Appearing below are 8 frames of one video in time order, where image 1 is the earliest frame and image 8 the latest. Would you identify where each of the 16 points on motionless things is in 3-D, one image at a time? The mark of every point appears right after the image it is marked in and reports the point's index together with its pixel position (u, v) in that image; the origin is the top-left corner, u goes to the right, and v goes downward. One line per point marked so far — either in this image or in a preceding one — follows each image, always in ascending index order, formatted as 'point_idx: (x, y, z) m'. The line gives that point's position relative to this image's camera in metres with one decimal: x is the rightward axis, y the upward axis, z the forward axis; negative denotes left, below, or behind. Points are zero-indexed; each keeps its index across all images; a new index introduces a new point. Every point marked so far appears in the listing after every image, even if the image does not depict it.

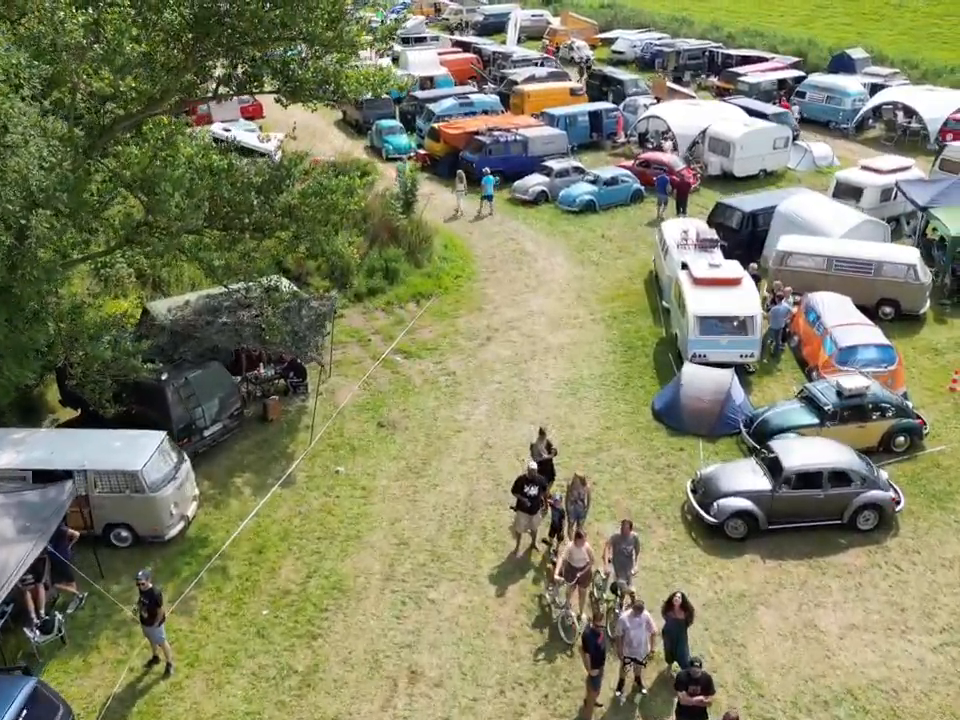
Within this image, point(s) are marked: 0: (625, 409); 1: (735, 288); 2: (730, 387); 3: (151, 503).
0: (+2.8, -0.9, +17.6) m
1: (+5.3, +1.5, +18.8) m
2: (+4.7, -0.5, +16.9) m
3: (-4.8, -2.1, +13.2) m
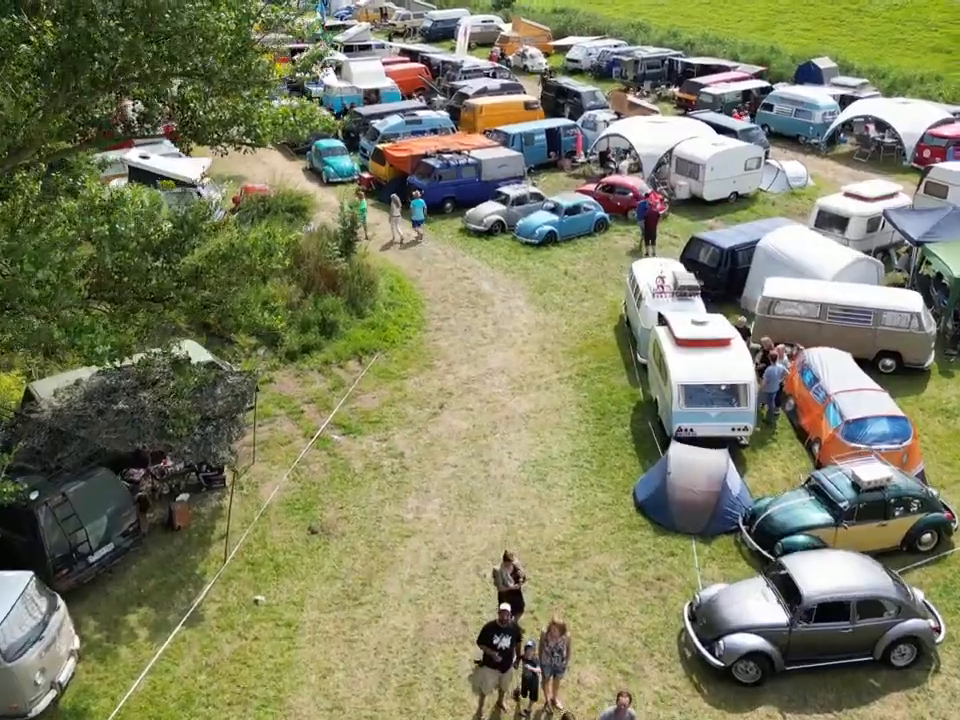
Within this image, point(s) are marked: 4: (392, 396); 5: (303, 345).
0: (+2.0, -2.3, +15.0) m
1: (+4.4, +0.2, +16.3) m
2: (+3.9, -1.8, +14.4) m
3: (-5.4, -3.6, +10.3) m
4: (-1.8, -0.7, +18.3) m
5: (-3.9, +0.3, +19.7) m
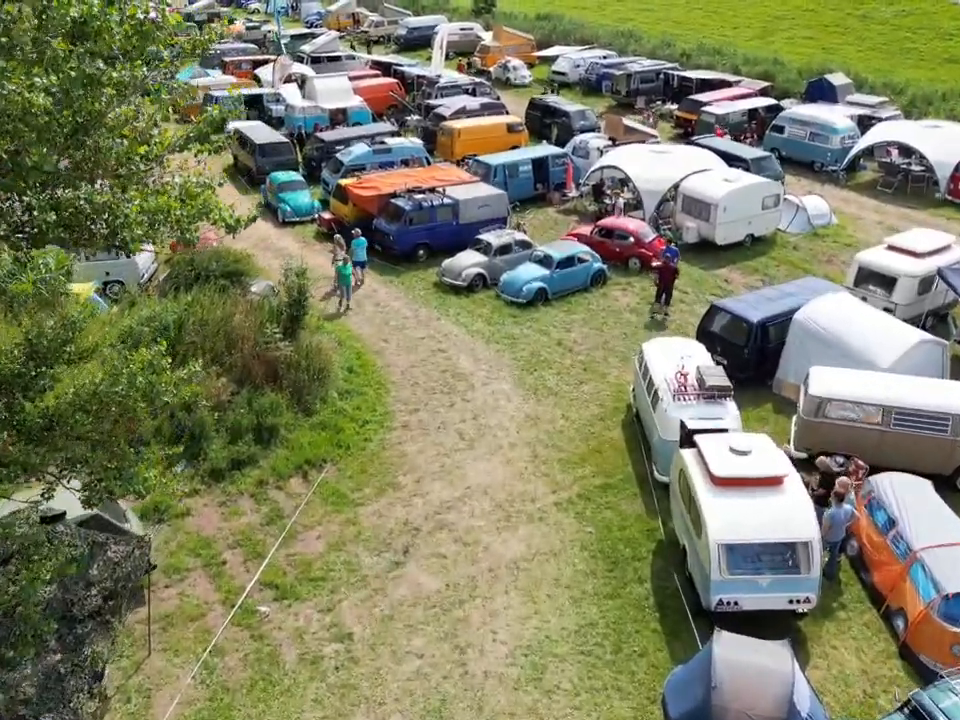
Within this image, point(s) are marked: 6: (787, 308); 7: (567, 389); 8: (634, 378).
0: (+1.7, -4.3, +11.1) m
1: (+4.0, -1.8, +12.4) m
2: (+3.6, -3.8, +10.4) m
3: (-5.6, -5.6, +6.2) m
4: (-2.2, -2.8, +14.3) m
5: (-4.3, -1.7, +15.6) m
6: (+6.3, +1.1, +18.7) m
7: (+1.8, -0.6, +18.7) m
8: (+3.0, -0.4, +18.0) m
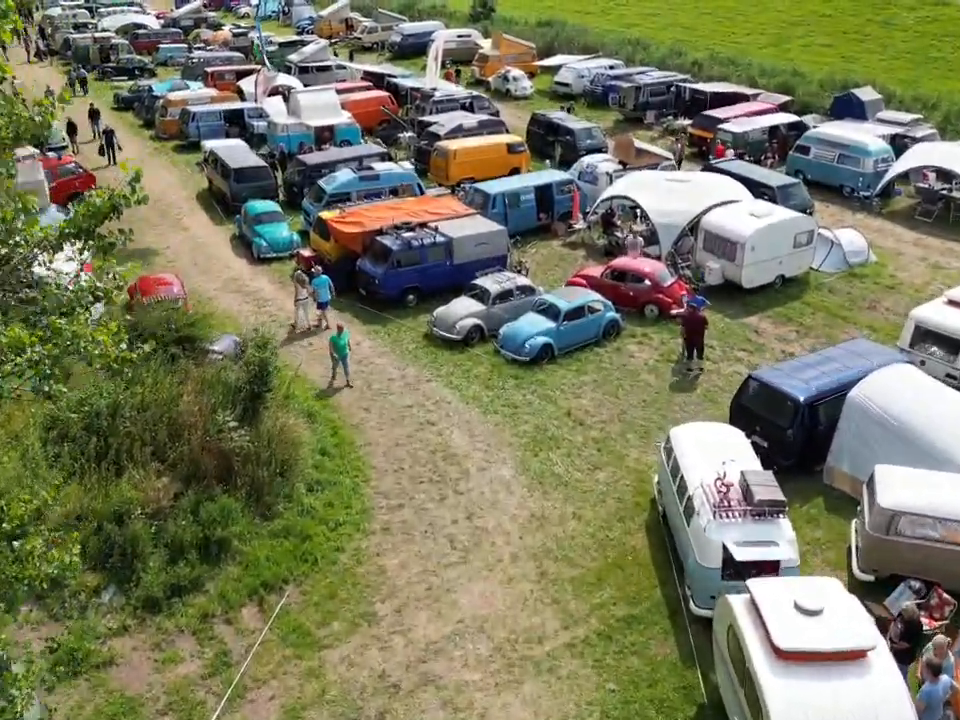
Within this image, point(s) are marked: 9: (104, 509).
0: (+1.6, -5.7, +8.2) m
1: (+4.0, -3.2, +9.5) m
2: (+3.5, -5.2, +7.6) m
3: (-5.6, -7.1, +3.3) m
4: (-2.2, -4.2, +11.4) m
5: (-4.3, -3.2, +12.8) m
6: (+6.2, -0.3, +15.8) m
7: (+1.7, -2.0, +15.8) m
8: (+3.0, -1.8, +15.1) m
9: (-5.5, -2.2, +13.2) m
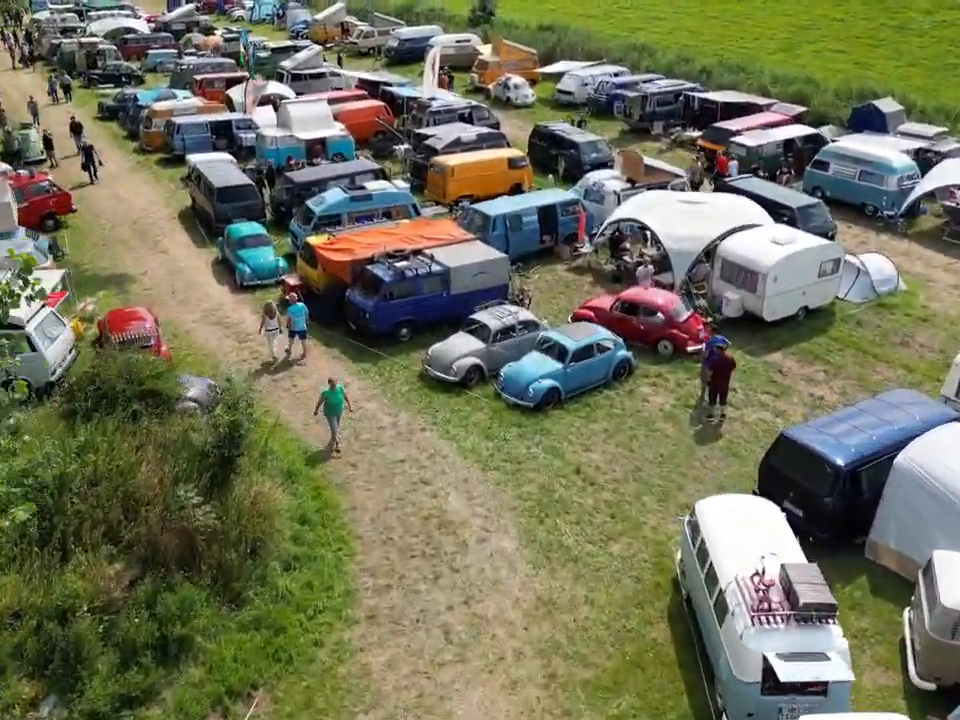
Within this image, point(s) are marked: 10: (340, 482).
0: (+1.6, -6.6, +6.4) m
1: (+3.9, -4.2, +7.8) m
2: (+3.5, -6.1, +5.8) m
3: (-5.7, -8.0, +1.5) m
4: (-2.3, -5.1, +9.6) m
5: (-4.4, -4.1, +11.0) m
6: (+6.2, -1.2, +14.1) m
7: (+1.7, -3.0, +14.0) m
8: (+3.0, -2.7, +13.3) m
9: (-5.5, -3.1, +11.4) m
10: (-2.4, -2.1, +15.8) m
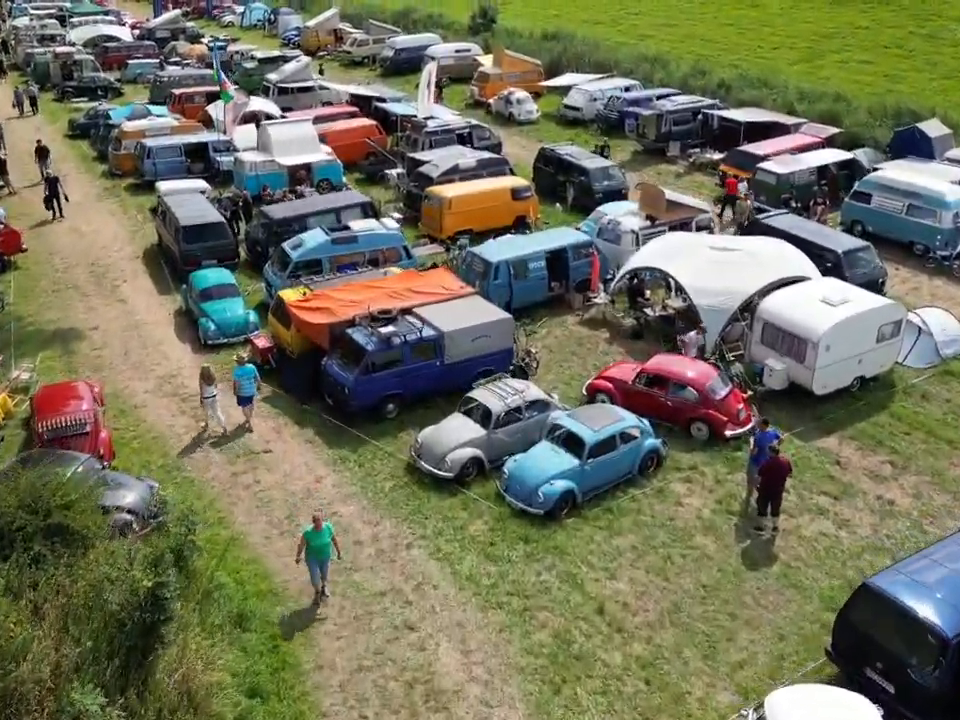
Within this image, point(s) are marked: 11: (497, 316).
0: (+1.6, -8.2, +3.3) m
1: (+3.9, -5.7, +4.6) m
2: (+3.5, -7.7, +2.7) m
3: (-5.7, -9.6, -1.6) m
4: (-2.3, -6.7, +6.5) m
5: (-4.4, -5.7, +7.9) m
6: (+6.2, -2.8, +10.9) m
7: (+1.7, -4.5, +10.9) m
8: (+2.9, -4.3, +10.2) m
9: (-5.5, -4.7, +8.3) m
10: (-2.5, -3.7, +12.7) m
11: (+0.3, +0.9, +18.5) m
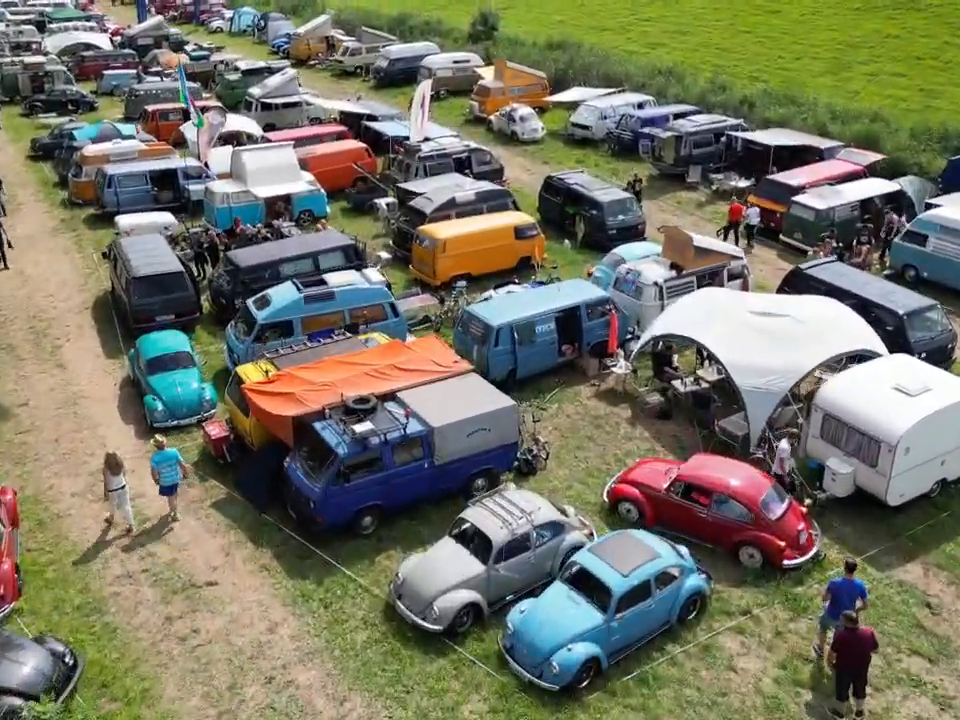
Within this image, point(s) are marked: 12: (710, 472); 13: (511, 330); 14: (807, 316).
0: (+1.5, -9.9, 0.0) m
1: (+3.9, -7.4, +1.3) m
2: (+3.4, -9.4, -0.6) m
3: (-5.8, -11.2, -4.9) m
4: (-2.3, -8.4, +3.2) m
5: (-4.4, -7.3, +4.6) m
6: (+6.1, -4.5, +7.6) m
7: (+1.6, -6.2, +7.6) m
8: (+2.9, -6.0, +6.9) m
9: (-5.6, -6.3, +5.0) m
10: (-2.5, -5.4, +9.3) m
11: (+0.3, -0.8, +15.2) m
12: (+3.7, -1.8, +14.1) m
13: (+0.6, +0.6, +18.2) m
14: (+6.2, +0.8, +17.1) m
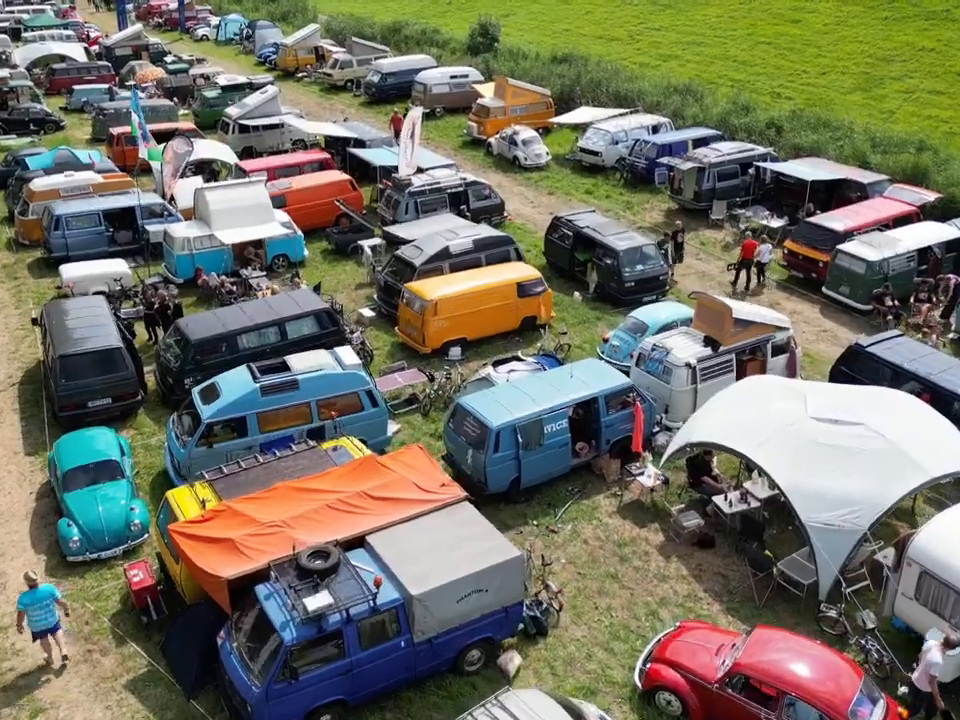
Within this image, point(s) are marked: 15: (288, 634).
0: (+1.5, -11.7, -3.5) m
1: (+3.8, -9.2, -2.2) m
2: (+3.3, -11.2, -4.1) m
3: (-5.8, -13.0, -8.4) m
4: (-2.4, -10.2, -0.3) m
5: (-4.5, -9.1, +1.1) m
6: (+6.0, -6.3, +4.1) m
7: (+1.6, -8.0, +4.1) m
8: (+2.8, -7.8, +3.4) m
9: (-5.7, -8.1, +1.5) m
10: (-2.6, -7.2, +5.9) m
11: (+0.2, -2.6, +11.7) m
12: (+3.6, -3.6, +10.7) m
13: (+0.5, -1.2, +14.8) m
14: (+6.2, -1.0, +13.6) m
15: (-2.2, -3.2, +10.6) m
